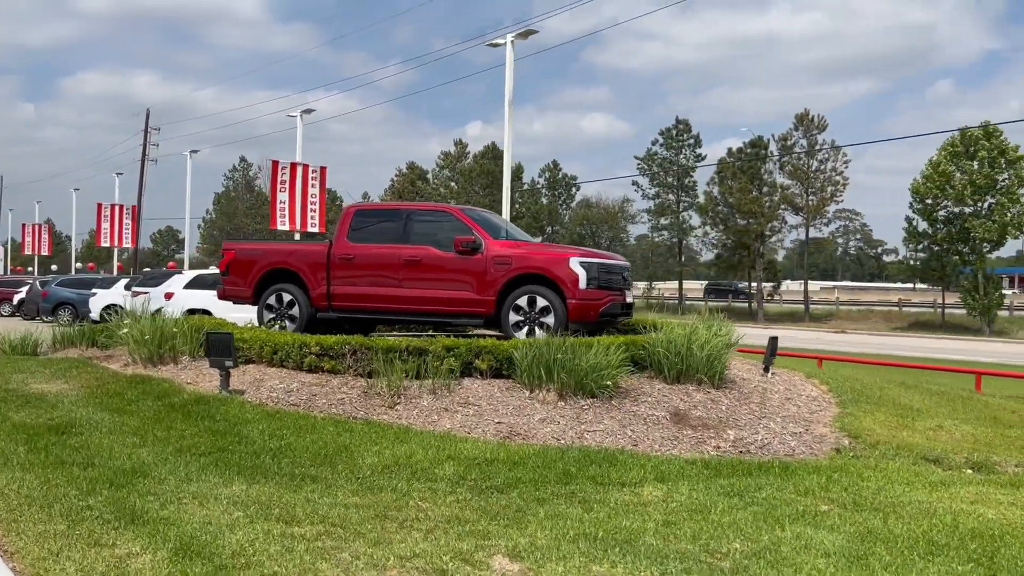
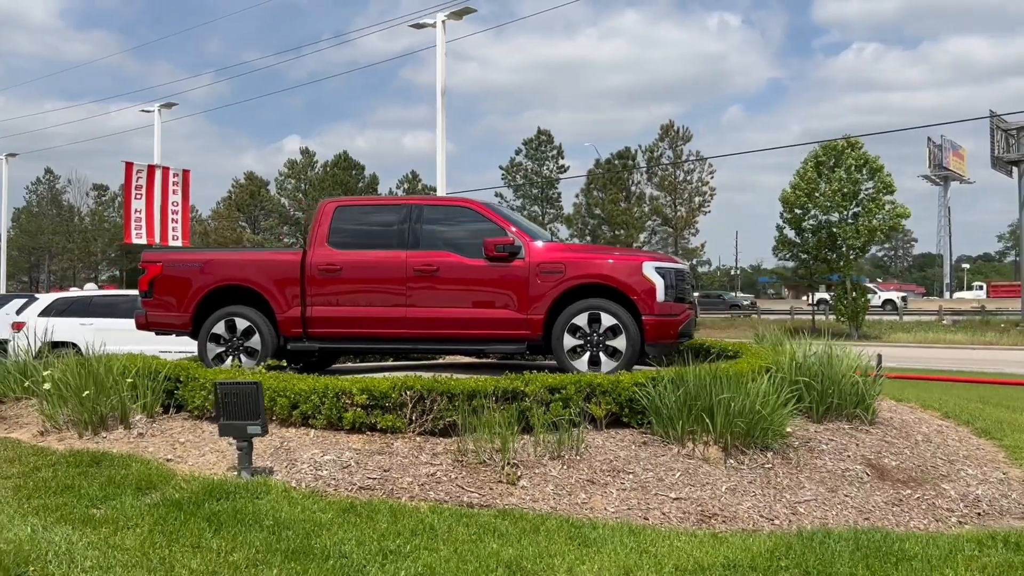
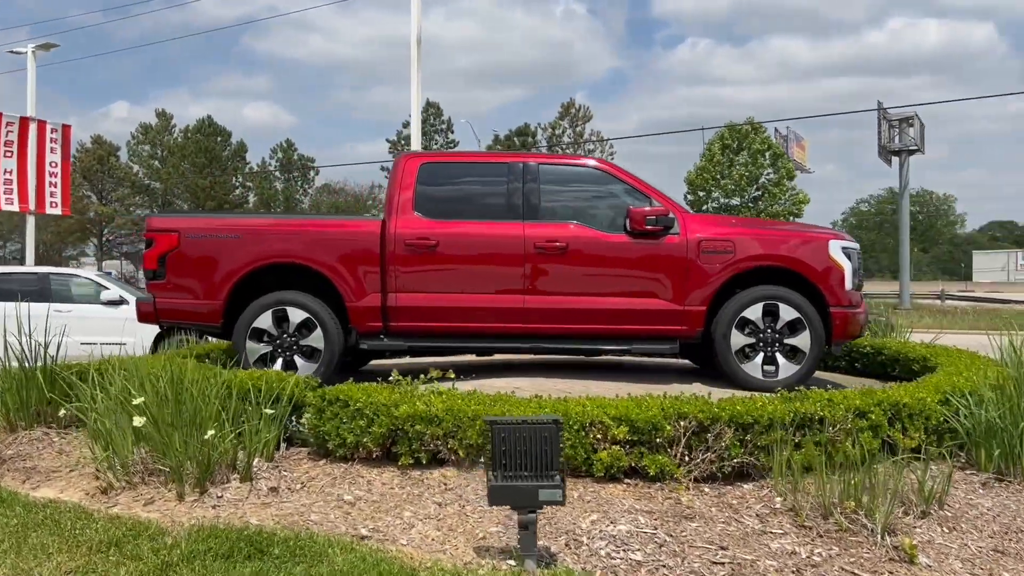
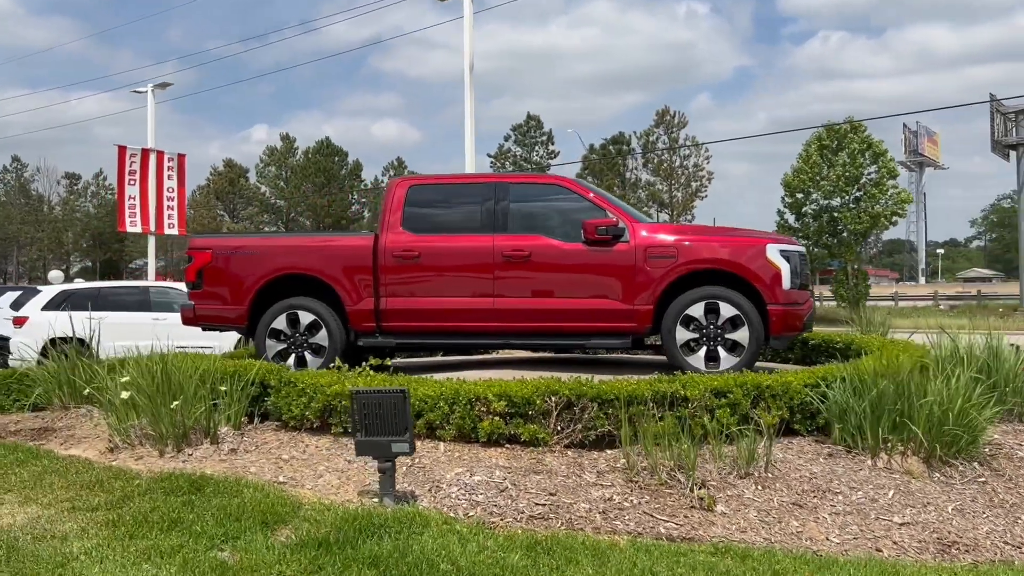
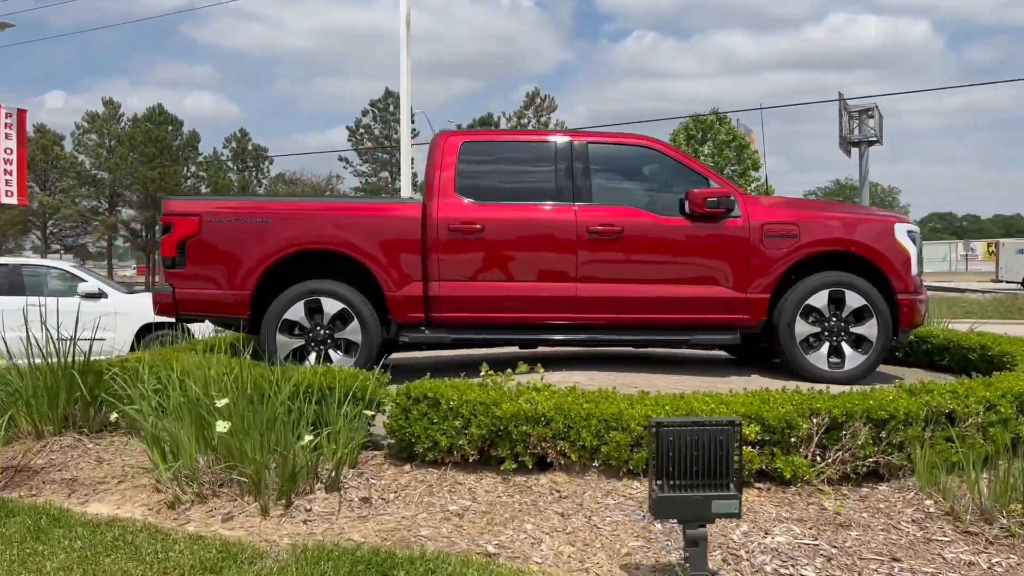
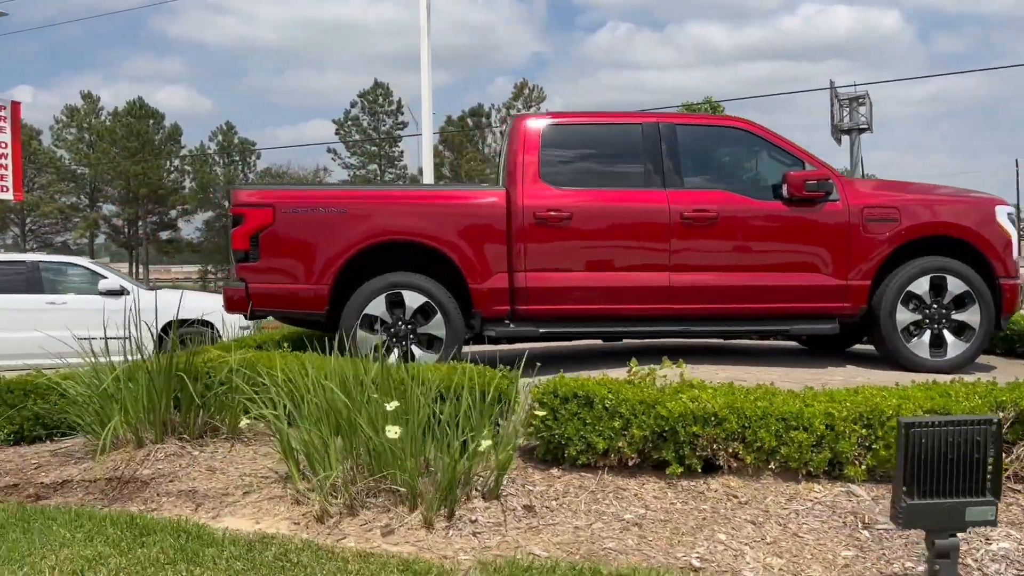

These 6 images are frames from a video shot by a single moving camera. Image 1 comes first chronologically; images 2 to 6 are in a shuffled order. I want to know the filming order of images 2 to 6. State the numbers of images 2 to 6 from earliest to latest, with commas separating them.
2, 4, 3, 5, 6
